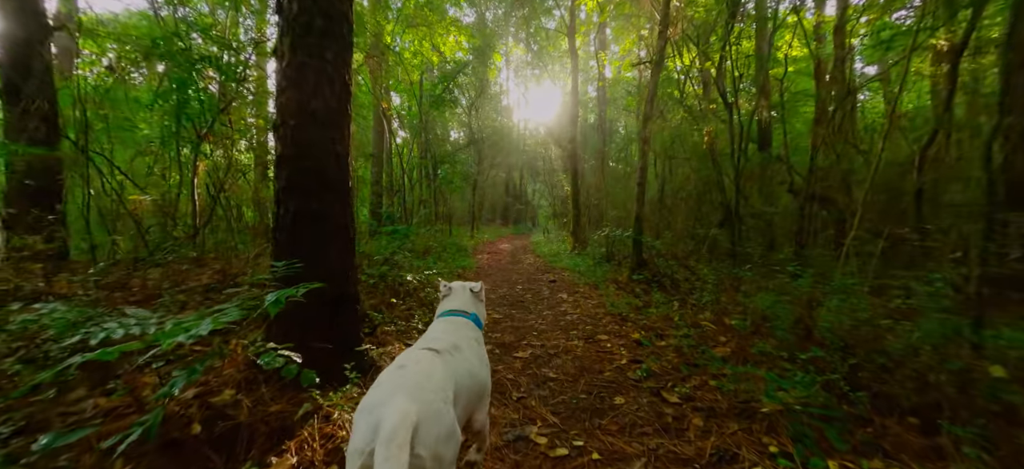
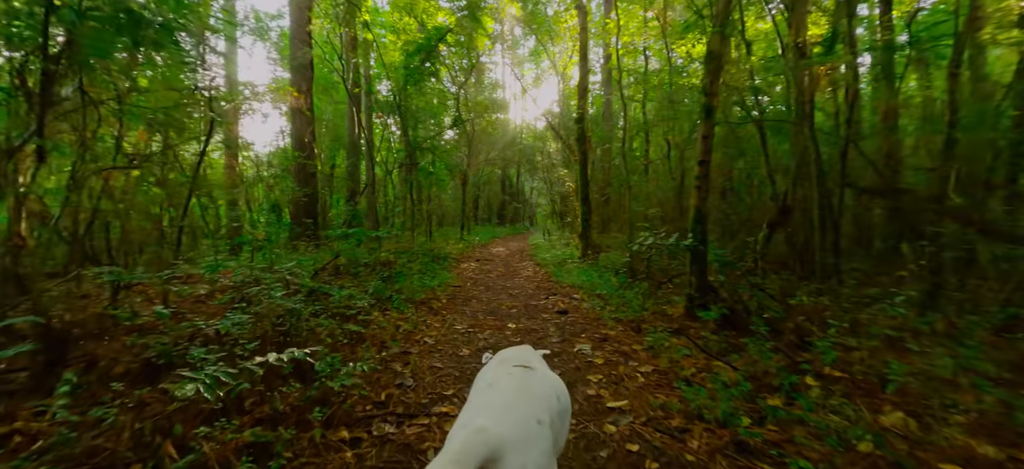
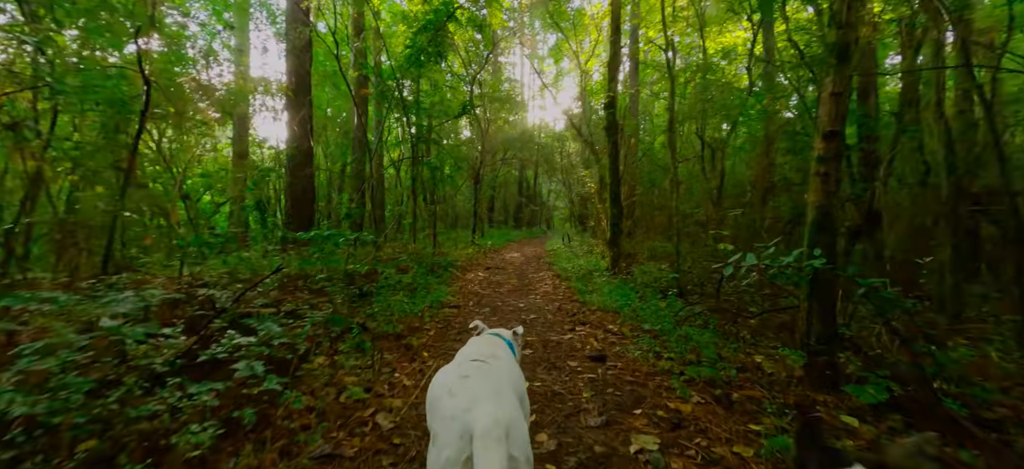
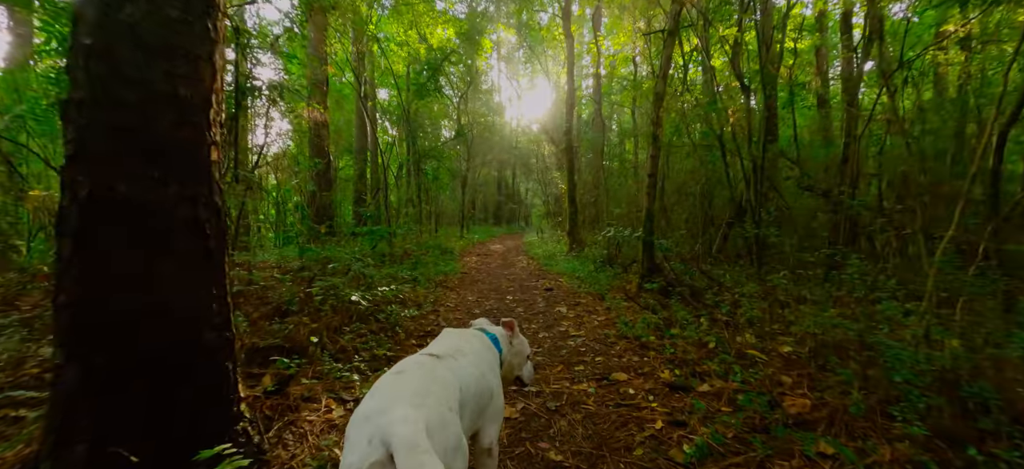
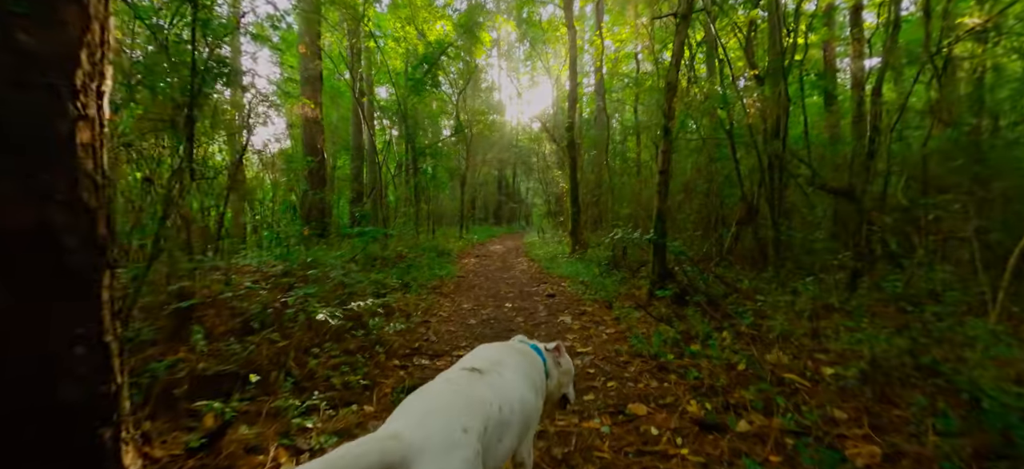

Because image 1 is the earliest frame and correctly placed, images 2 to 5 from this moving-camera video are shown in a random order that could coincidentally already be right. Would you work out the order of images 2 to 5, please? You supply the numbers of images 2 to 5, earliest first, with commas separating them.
4, 5, 2, 3
